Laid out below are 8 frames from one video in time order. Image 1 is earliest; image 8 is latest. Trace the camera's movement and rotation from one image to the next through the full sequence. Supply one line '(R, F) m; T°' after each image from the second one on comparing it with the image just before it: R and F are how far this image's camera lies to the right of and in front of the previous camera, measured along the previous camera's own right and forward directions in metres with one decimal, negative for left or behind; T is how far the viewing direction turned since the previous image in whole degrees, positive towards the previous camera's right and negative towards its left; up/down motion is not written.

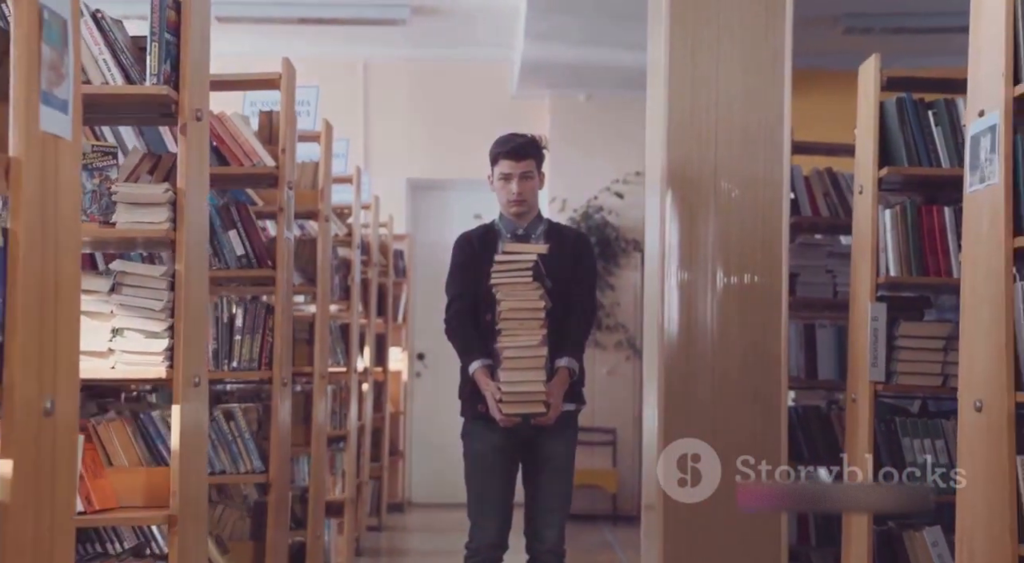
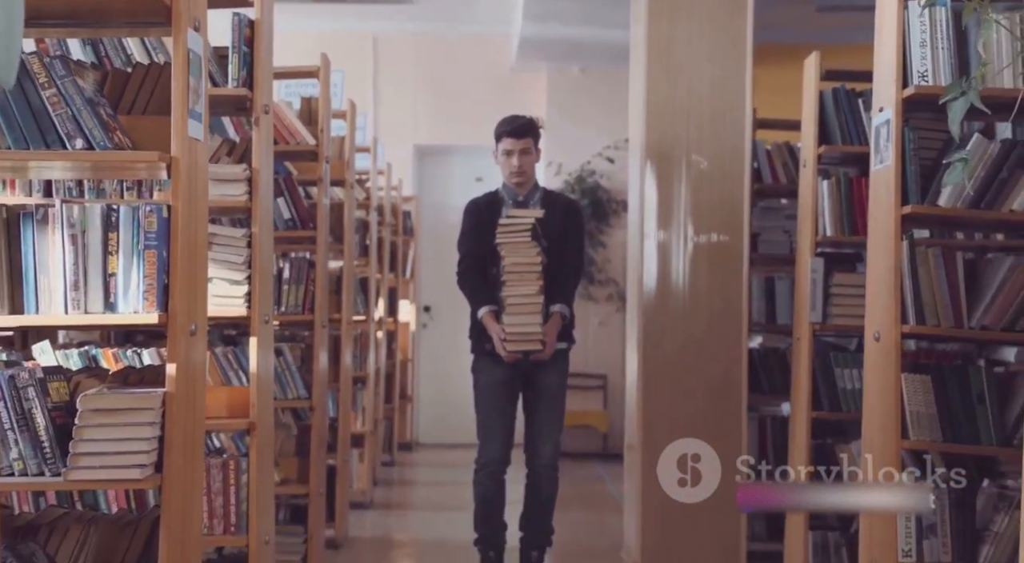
(0.0, -0.8) m; 0°
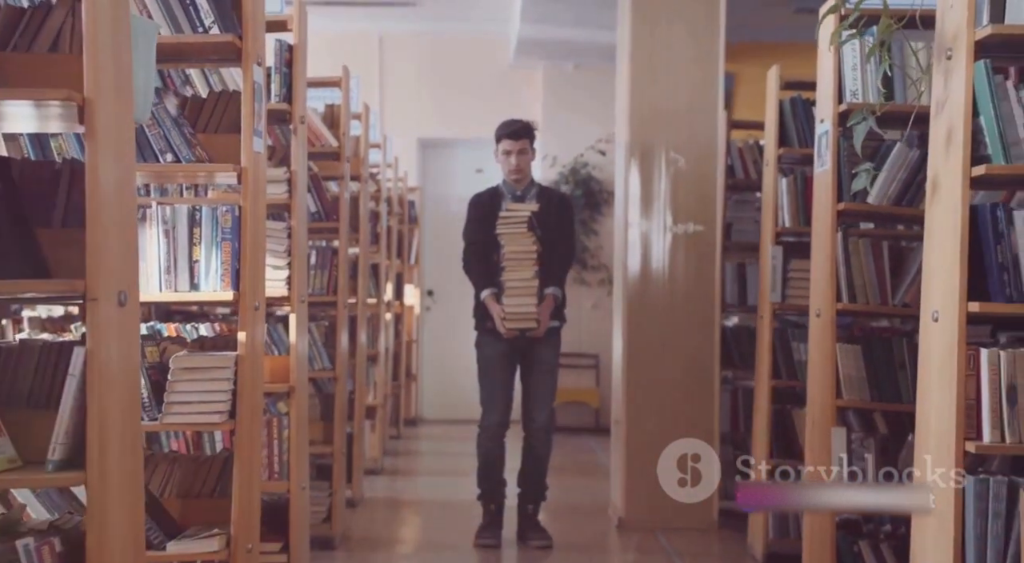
(0.0, -0.7) m; 0°
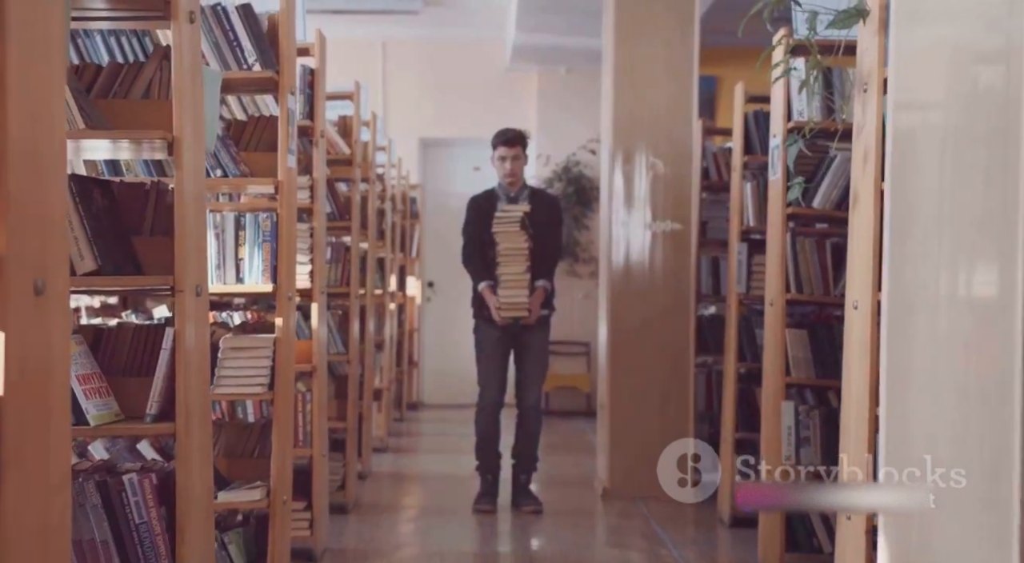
(0.0, -0.6) m; 0°
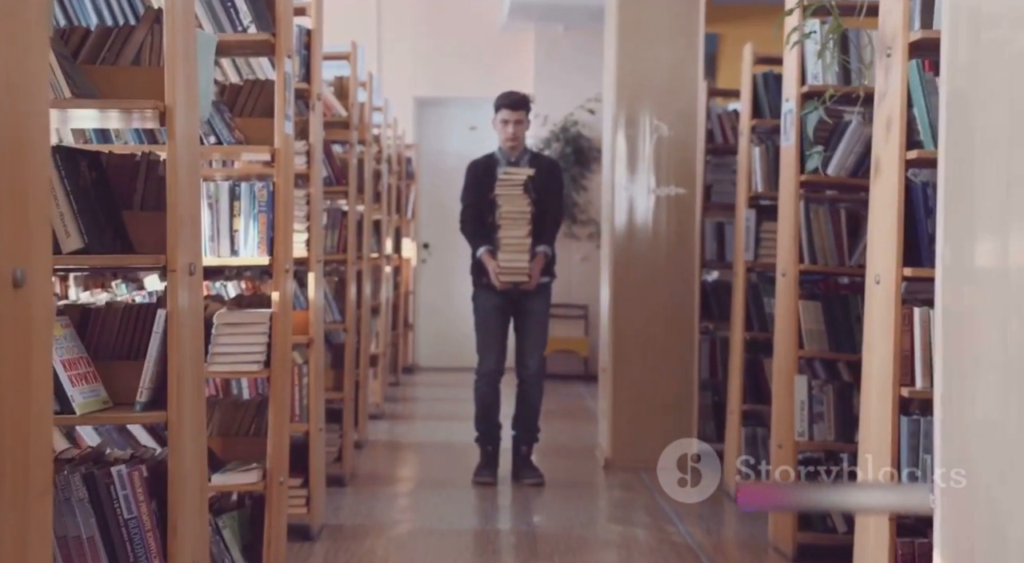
(0.0, +0.2) m; 0°
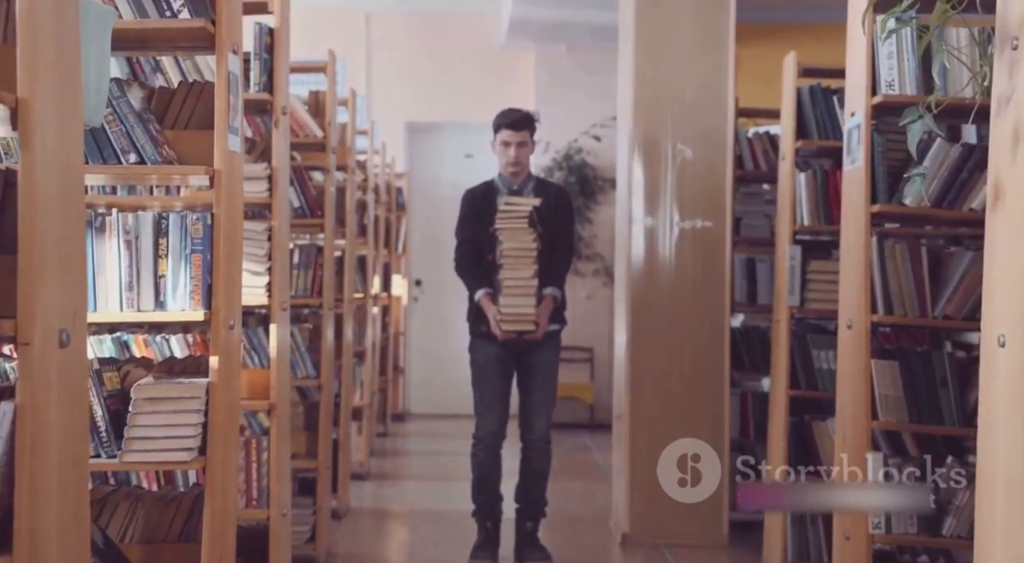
(0.0, +0.9) m; 0°
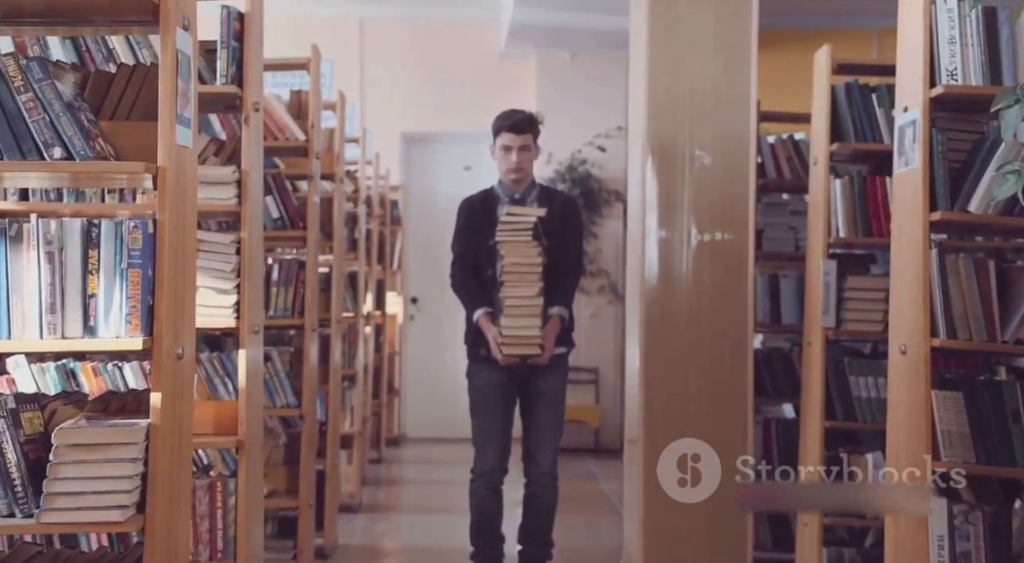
(0.0, +0.5) m; 0°
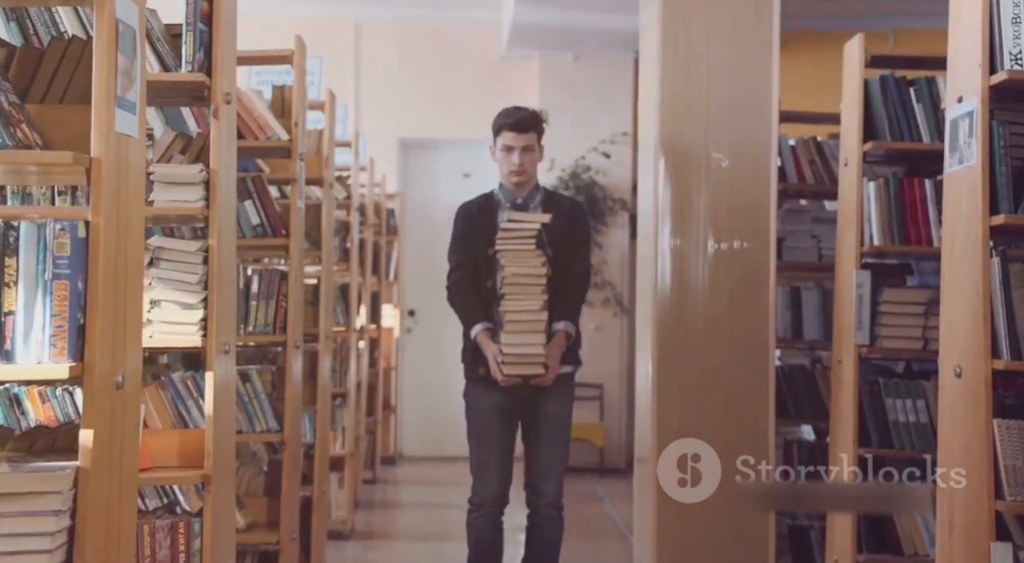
(0.0, +0.4) m; 0°
